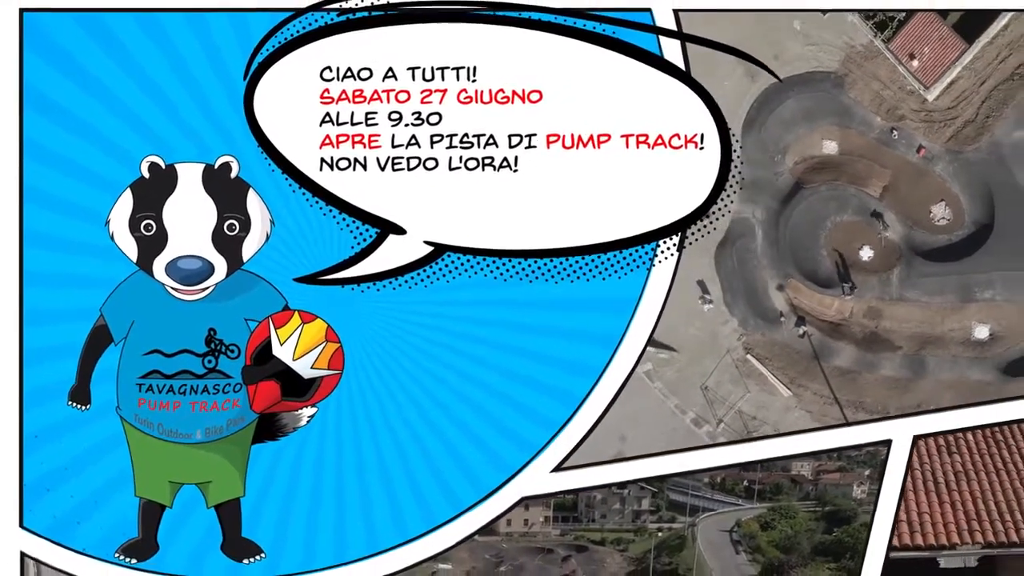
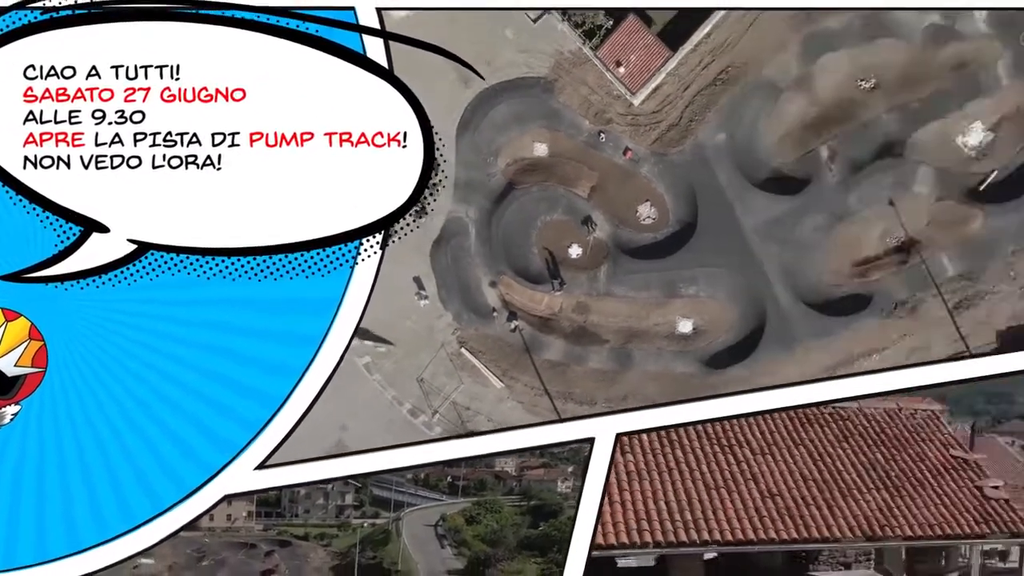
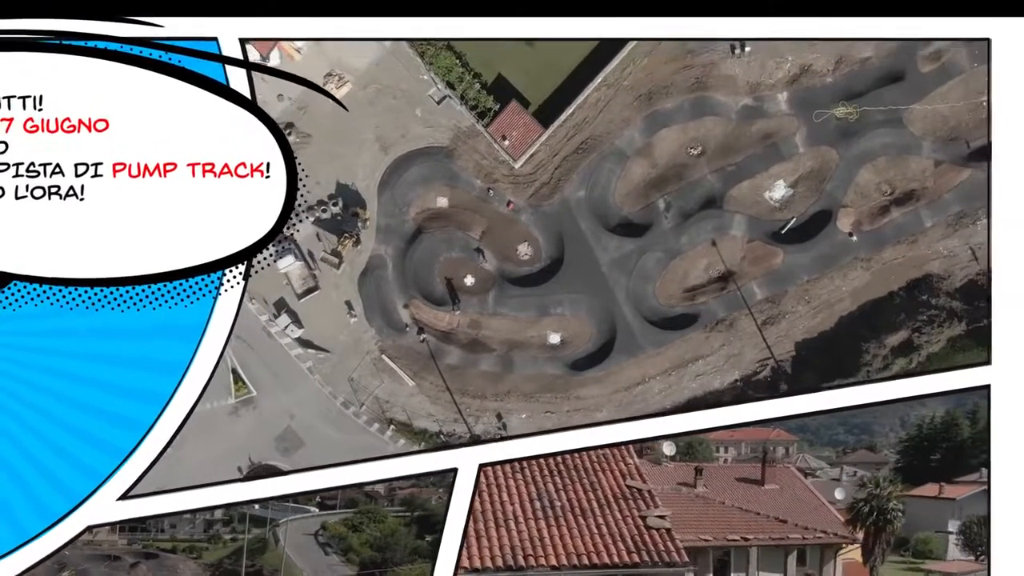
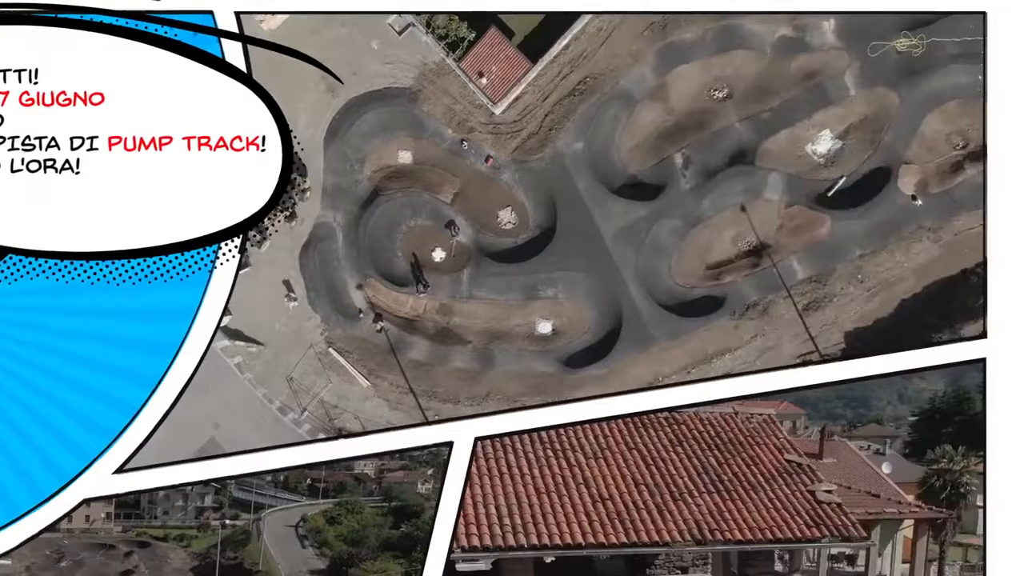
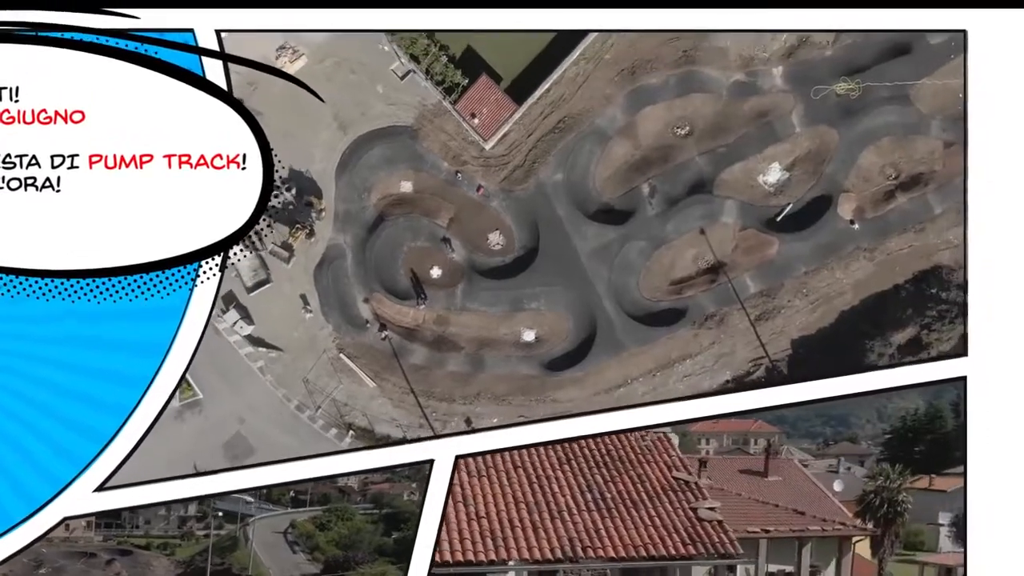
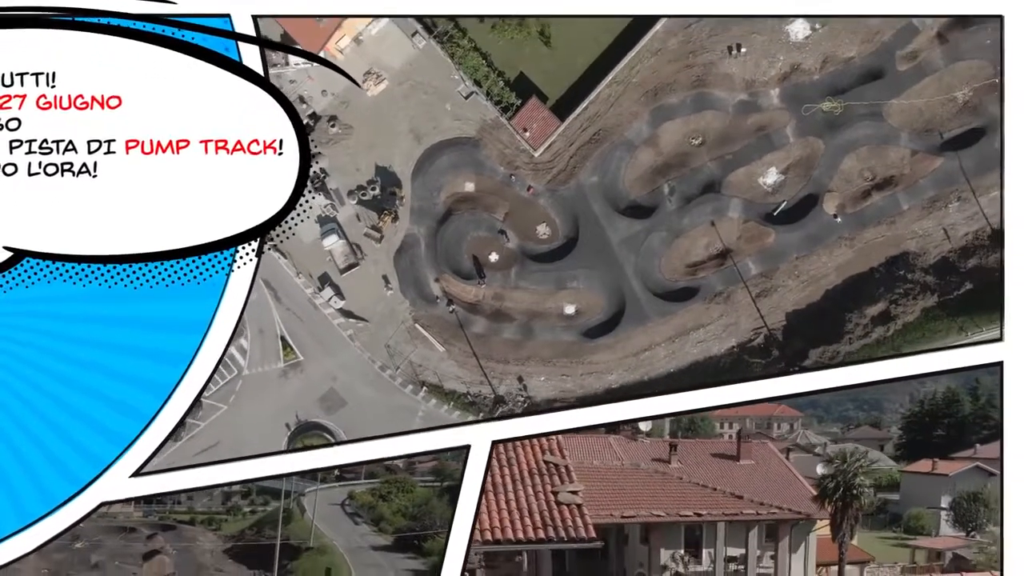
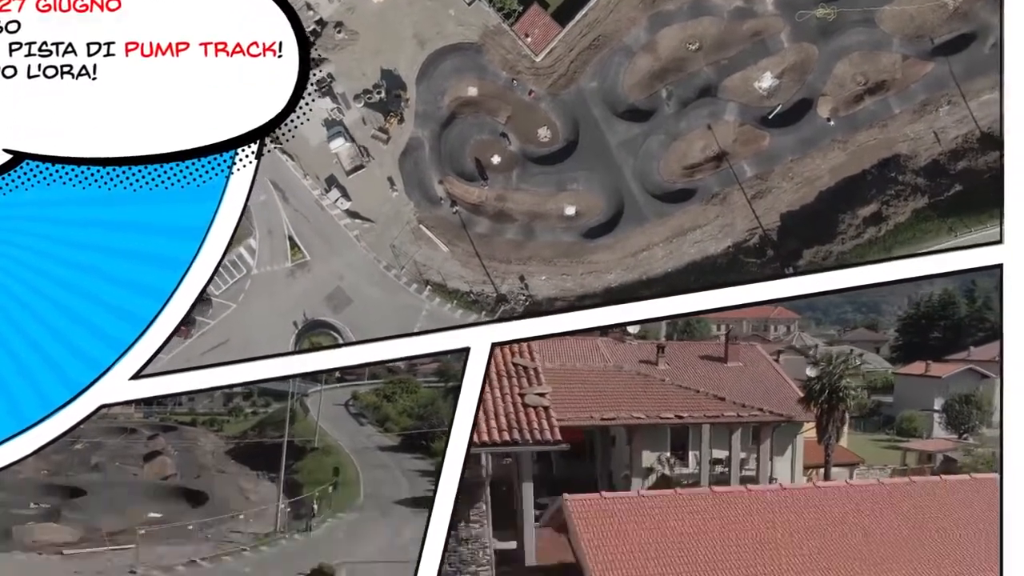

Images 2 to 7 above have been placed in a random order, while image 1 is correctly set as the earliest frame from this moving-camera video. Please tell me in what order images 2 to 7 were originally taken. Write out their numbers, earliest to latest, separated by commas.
2, 4, 5, 3, 6, 7
